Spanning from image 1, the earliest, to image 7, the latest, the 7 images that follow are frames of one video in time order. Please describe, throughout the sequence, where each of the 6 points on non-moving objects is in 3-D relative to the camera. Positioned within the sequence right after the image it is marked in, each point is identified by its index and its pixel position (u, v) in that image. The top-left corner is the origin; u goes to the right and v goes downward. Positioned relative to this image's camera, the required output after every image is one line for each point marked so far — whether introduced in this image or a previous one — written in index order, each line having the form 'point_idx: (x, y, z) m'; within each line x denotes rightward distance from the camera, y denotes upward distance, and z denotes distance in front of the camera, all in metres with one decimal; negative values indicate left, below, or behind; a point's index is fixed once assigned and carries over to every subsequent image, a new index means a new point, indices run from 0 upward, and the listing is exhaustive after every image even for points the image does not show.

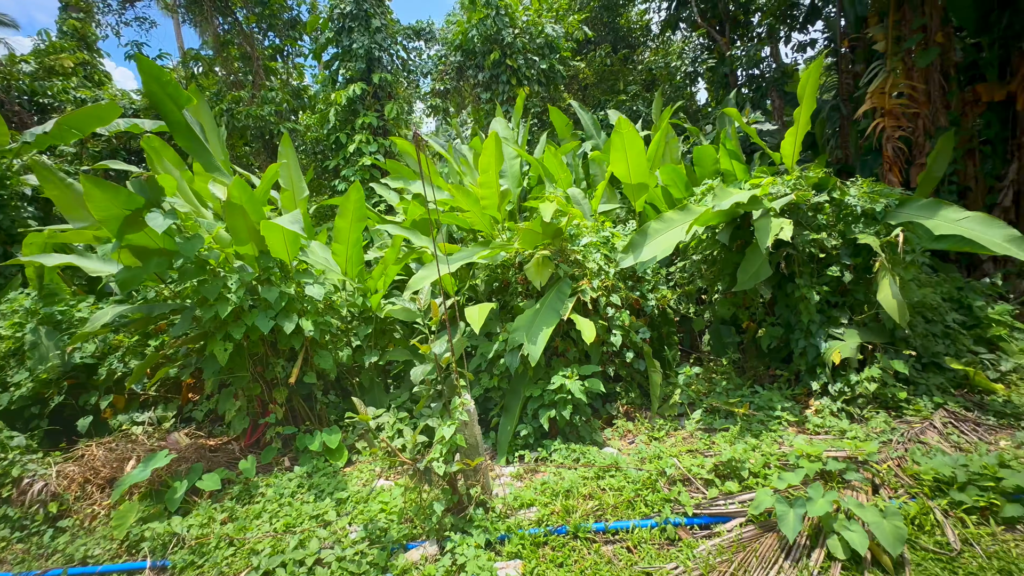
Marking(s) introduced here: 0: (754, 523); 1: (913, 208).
0: (+0.7, -0.7, +1.4) m
1: (+1.9, +0.4, +2.2) m
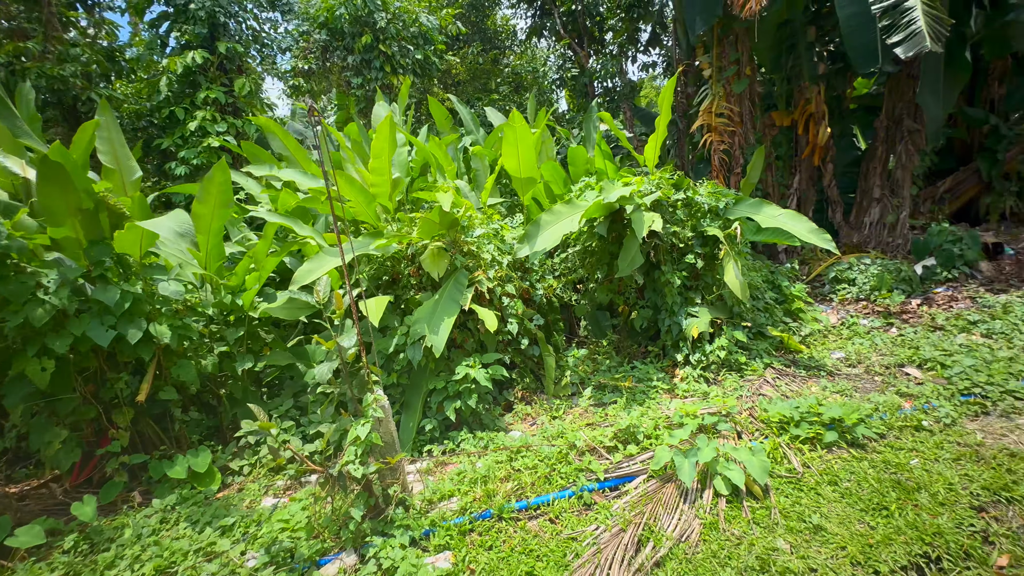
0: (+0.5, -0.7, +1.6) m
1: (+1.4, +0.5, +2.7) m
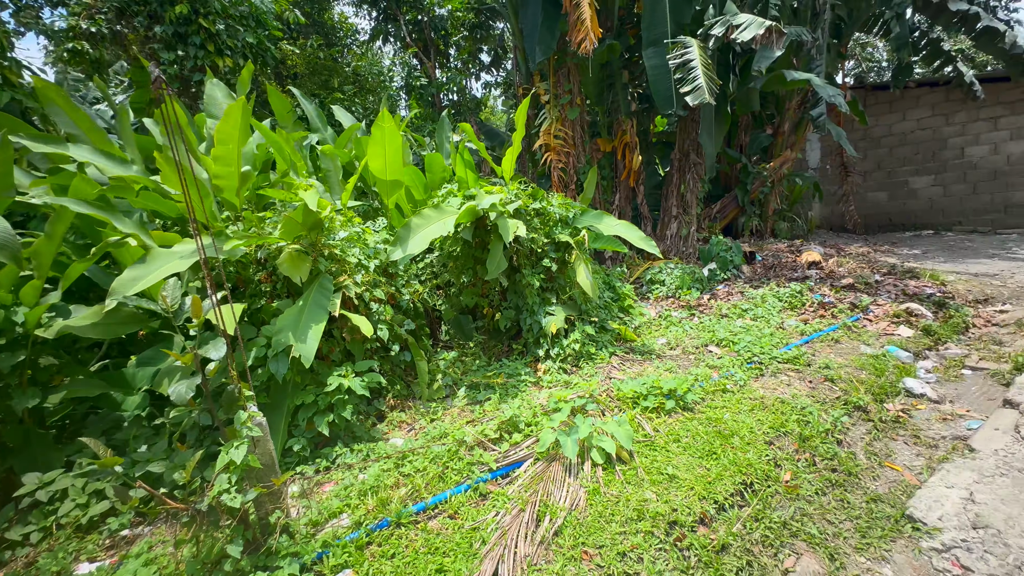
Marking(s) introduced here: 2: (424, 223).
0: (+0.1, -0.7, +1.7) m
1: (+0.5, +0.5, +3.1) m
2: (-0.5, +0.4, +2.7) m
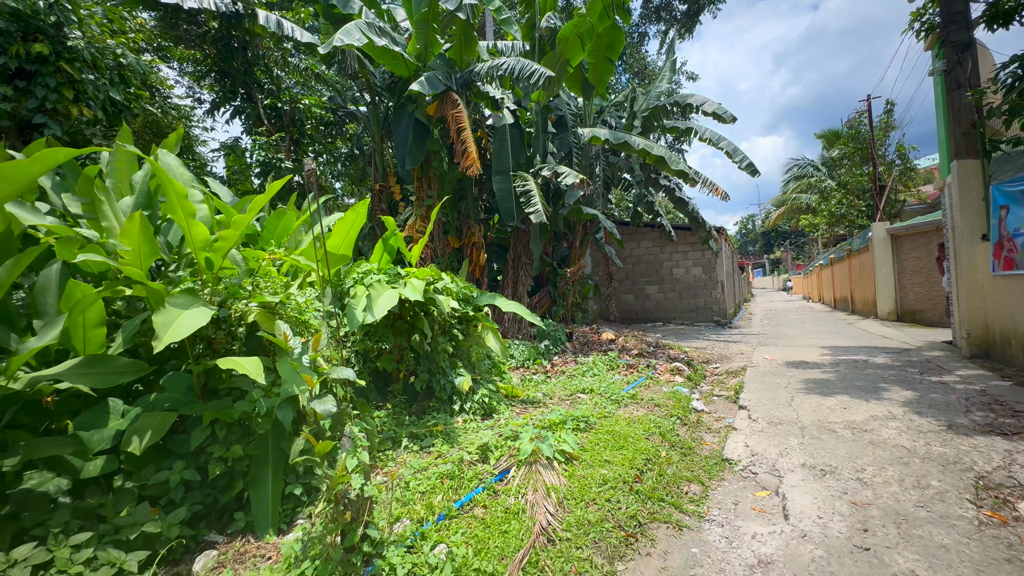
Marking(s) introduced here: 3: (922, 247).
0: (+0.1, -0.9, +2.4) m
1: (-0.2, -0.1, +4.0) m
2: (-1.0, 0.0, +3.1) m
3: (+8.1, +0.8, +8.9) m
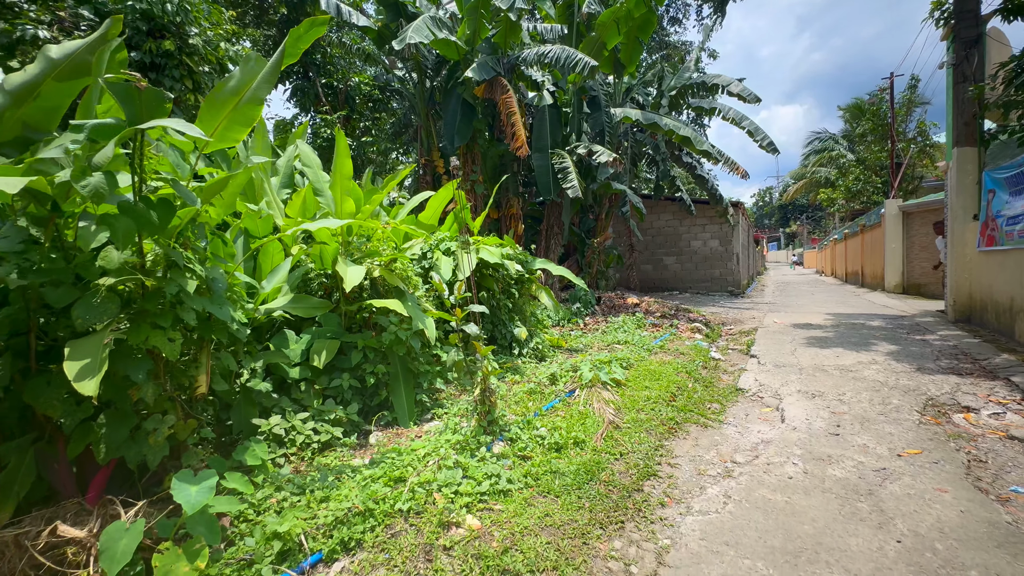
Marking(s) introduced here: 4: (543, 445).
0: (+0.5, -0.7, +3.1) m
1: (+0.3, +0.3, +4.7) m
2: (-0.5, +0.3, +3.9) m
3: (+8.7, +1.3, +9.4) m
4: (+0.2, -0.8, +2.3) m
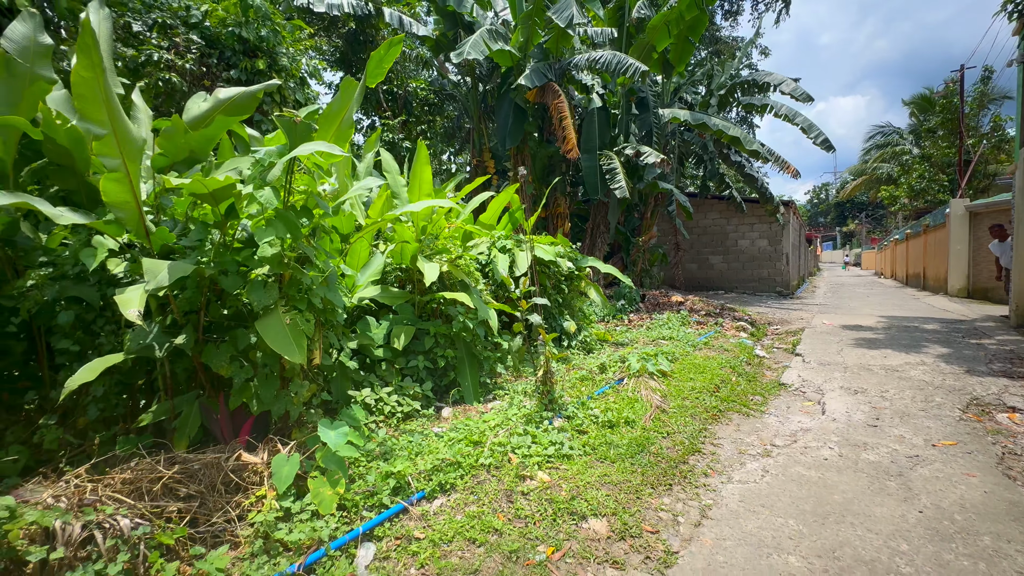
0: (+0.9, -0.7, +3.4) m
1: (+0.8, +0.3, +5.0) m
2: (0.0, +0.3, +4.2) m
3: (+9.7, +1.2, +8.9) m
4: (+0.5, -0.8, +2.6) m
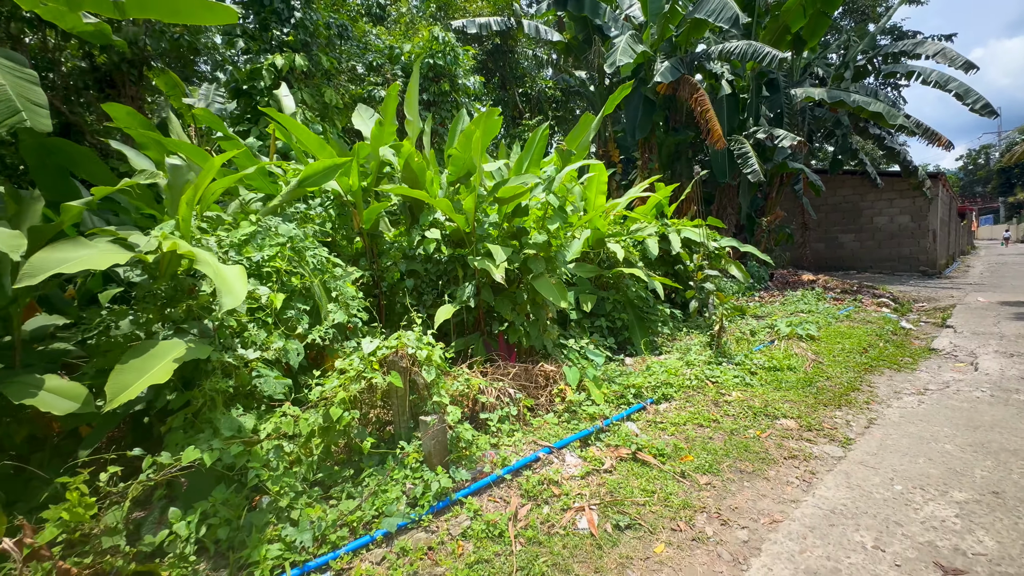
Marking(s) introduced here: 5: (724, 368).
0: (+2.4, -0.4, +4.0) m
1: (+2.6, +0.6, +5.5) m
2: (+1.7, +0.6, +4.9) m
3: (+12.1, +1.6, +7.6) m
4: (+1.8, -0.6, +3.2) m
5: (+1.5, -0.6, +3.1) m
